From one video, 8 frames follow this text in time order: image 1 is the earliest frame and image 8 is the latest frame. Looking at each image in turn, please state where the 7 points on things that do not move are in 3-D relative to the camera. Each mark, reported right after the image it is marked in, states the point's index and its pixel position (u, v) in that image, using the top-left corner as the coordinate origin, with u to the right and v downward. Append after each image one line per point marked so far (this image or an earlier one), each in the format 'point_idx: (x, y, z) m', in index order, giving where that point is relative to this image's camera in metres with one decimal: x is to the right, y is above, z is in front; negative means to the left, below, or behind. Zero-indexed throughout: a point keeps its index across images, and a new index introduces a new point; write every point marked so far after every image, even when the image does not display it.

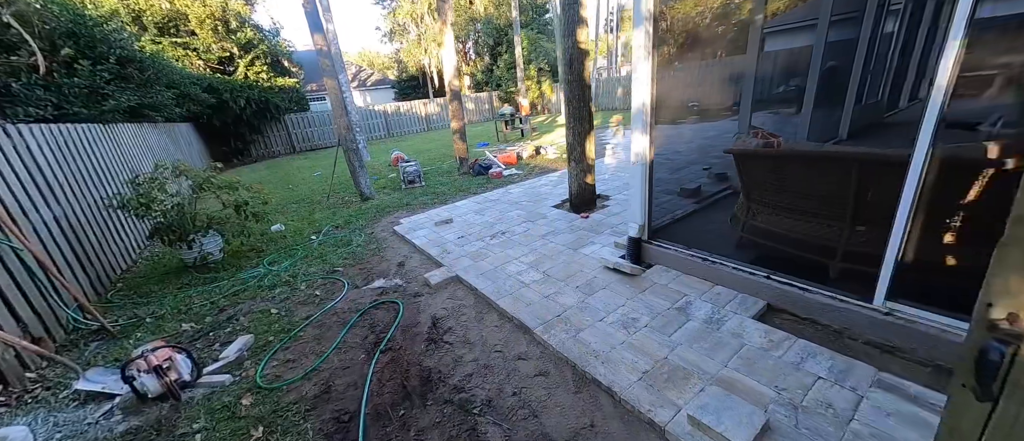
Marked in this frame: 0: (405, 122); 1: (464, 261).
0: (-4.8, +4.4, +16.1) m
1: (-0.4, -0.4, +3.3) m
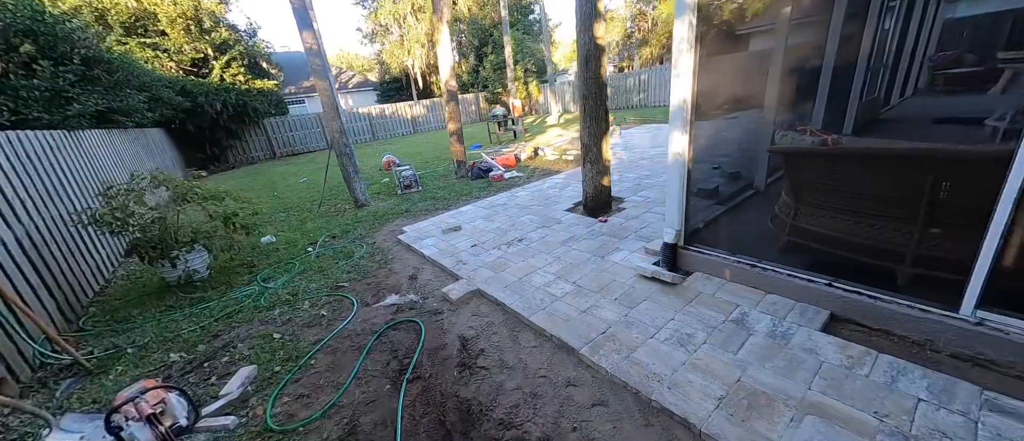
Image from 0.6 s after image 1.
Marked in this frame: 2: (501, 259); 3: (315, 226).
0: (-5.3, +4.2, +15.6) m
1: (-0.2, -0.4, +3.1) m
2: (-0.1, -0.3, +3.2) m
3: (-2.9, -0.1, +5.2) m
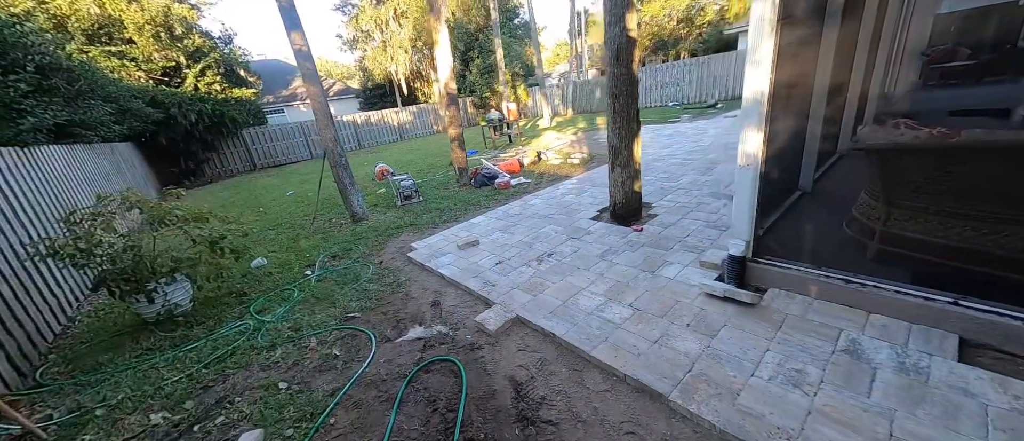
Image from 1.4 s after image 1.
0: (-5.7, +3.7, +15.1) m
1: (+0.1, -0.6, +2.7) m
2: (+0.2, -0.5, +2.9) m
3: (-2.7, -0.3, +4.7) m
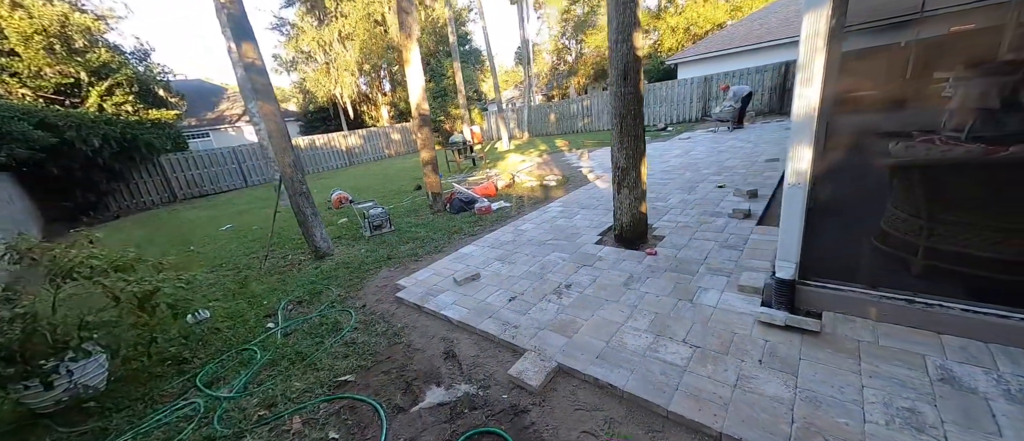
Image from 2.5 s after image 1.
0: (-7.3, +2.5, +14.0) m
1: (+0.3, -0.8, +2.3) m
2: (+0.3, -0.7, +2.5) m
3: (-2.7, -0.8, +4.0) m
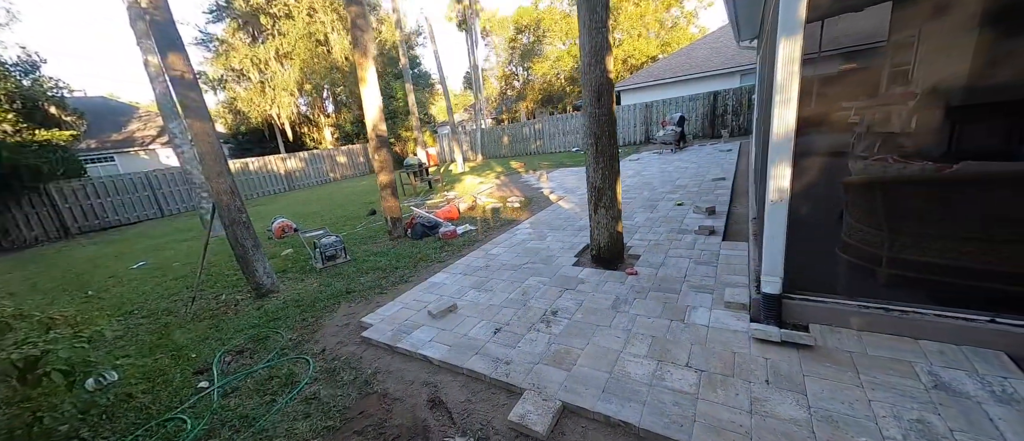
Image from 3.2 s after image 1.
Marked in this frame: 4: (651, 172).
0: (-9.0, +1.4, +12.8) m
1: (+0.2, -0.9, +2.1) m
2: (+0.3, -0.8, +2.4) m
3: (-3.0, -1.1, +3.4) m
4: (+3.1, +1.1, +7.9) m
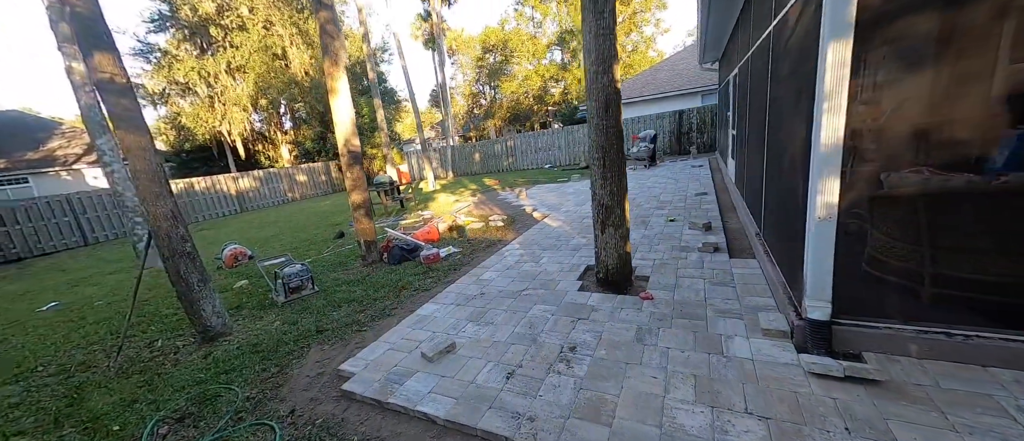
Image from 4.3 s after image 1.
0: (-9.9, +0.6, +11.6) m
1: (+0.4, -1.0, +1.8) m
2: (+0.4, -1.0, +2.0) m
3: (-2.9, -1.4, +2.7) m
4: (+2.6, +0.7, +7.9) m
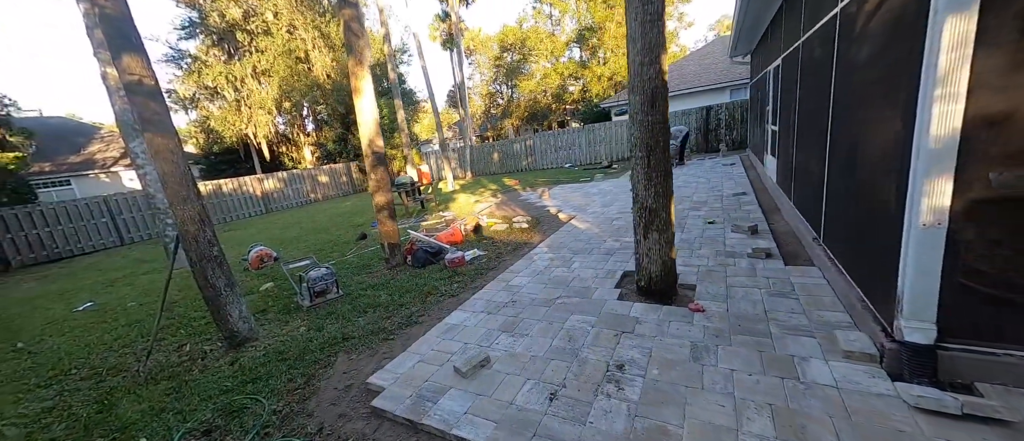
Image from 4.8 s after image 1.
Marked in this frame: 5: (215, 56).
0: (-9.2, +0.5, +11.9) m
1: (+0.6, -1.1, +1.5) m
2: (+0.6, -1.0, +1.8) m
3: (-2.6, -1.4, +2.6) m
4: (+3.1, +0.7, +7.5) m
5: (-11.5, +6.3, +13.9) m
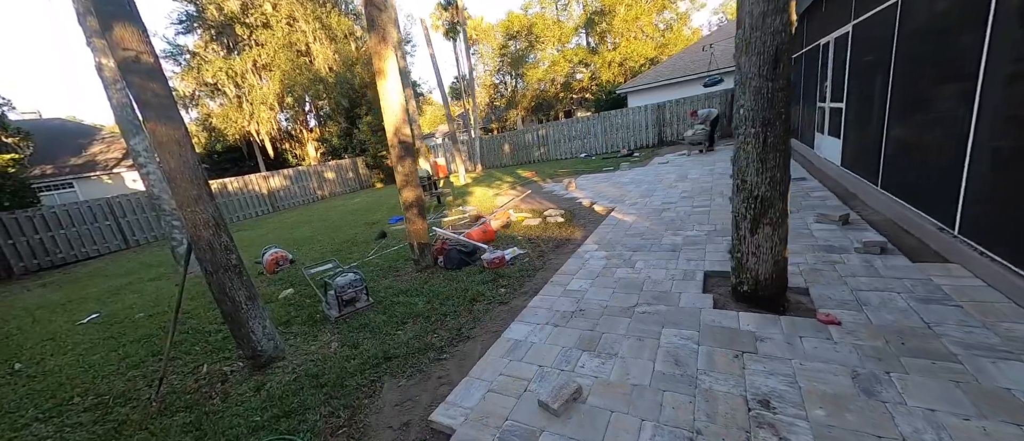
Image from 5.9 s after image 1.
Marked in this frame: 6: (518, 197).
0: (-8.6, +0.5, +11.4) m
1: (+1.1, -1.1, +1.1) m
2: (+1.2, -1.0, +1.3) m
3: (-2.1, -1.4, +2.1) m
4: (+3.7, +0.9, +7.0) m
5: (-11.0, +6.3, +13.3) m
6: (+0.2, +0.5, +8.0) m
